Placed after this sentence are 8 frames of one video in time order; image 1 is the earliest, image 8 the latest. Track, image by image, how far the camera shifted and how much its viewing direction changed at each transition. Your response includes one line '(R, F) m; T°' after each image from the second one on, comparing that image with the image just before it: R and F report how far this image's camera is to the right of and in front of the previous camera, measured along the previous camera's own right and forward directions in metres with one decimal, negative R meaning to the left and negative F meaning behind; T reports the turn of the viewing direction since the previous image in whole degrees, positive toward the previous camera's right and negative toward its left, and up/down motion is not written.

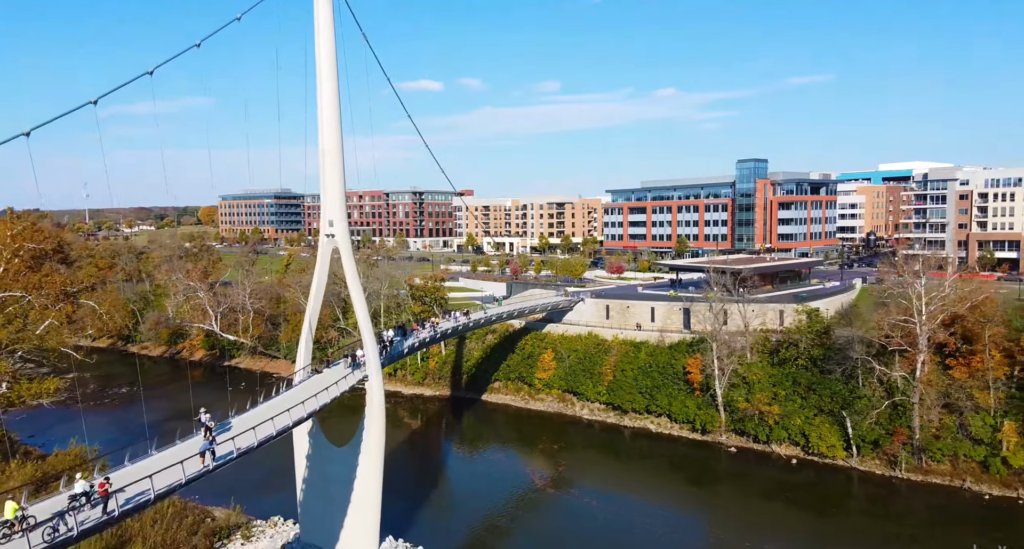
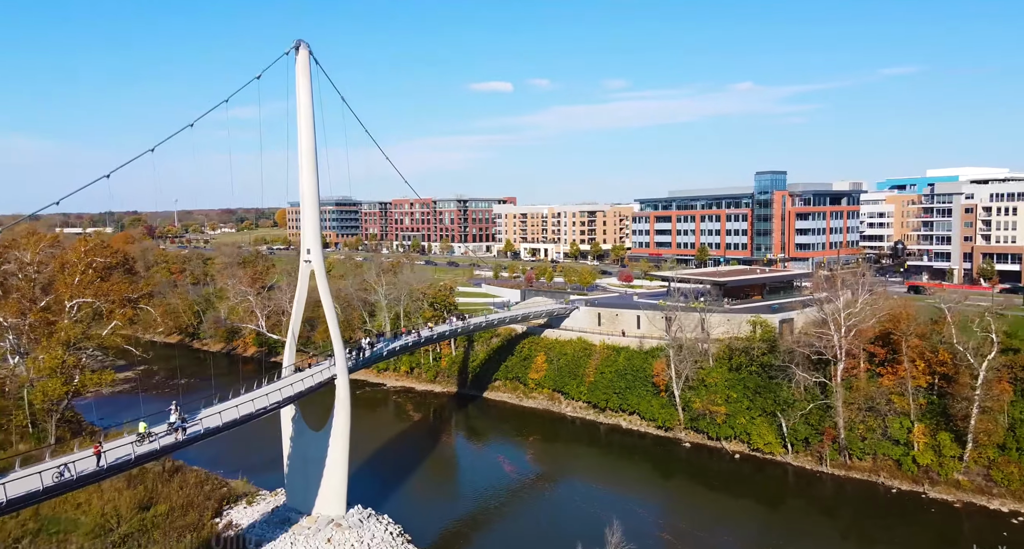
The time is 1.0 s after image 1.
(+2.4, -2.1) m; -6°
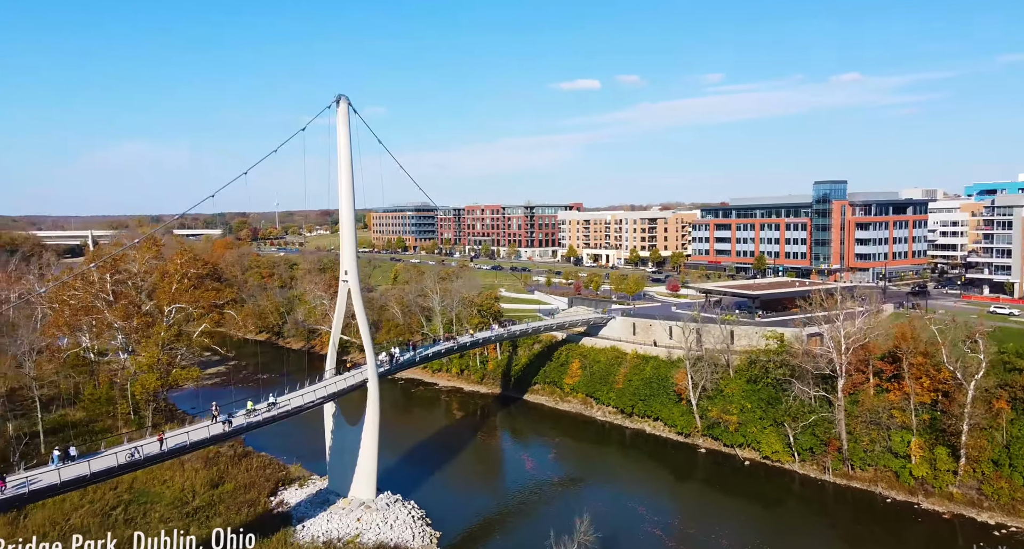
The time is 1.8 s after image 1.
(+1.7, -1.6) m; -7°
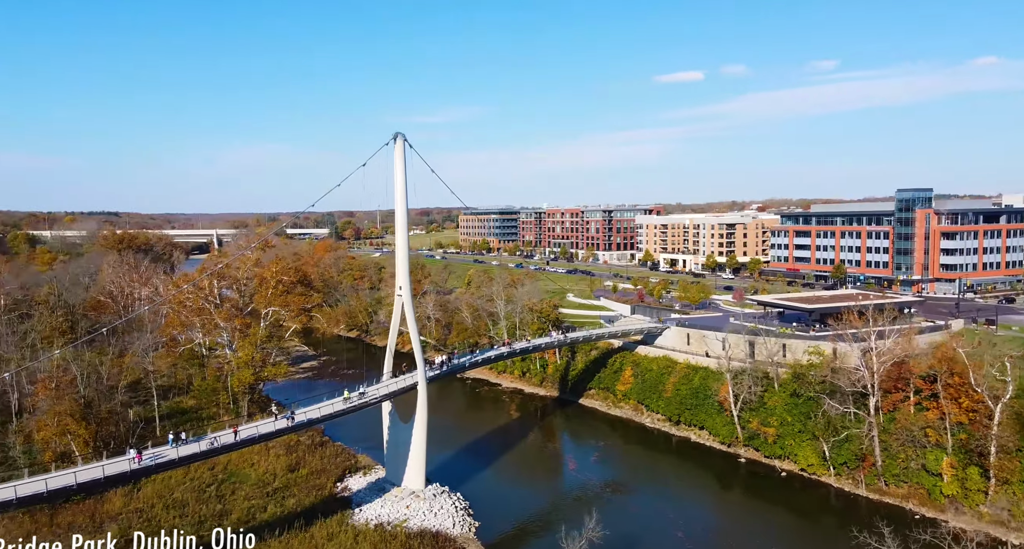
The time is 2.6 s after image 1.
(+1.4, -1.3) m; -8°
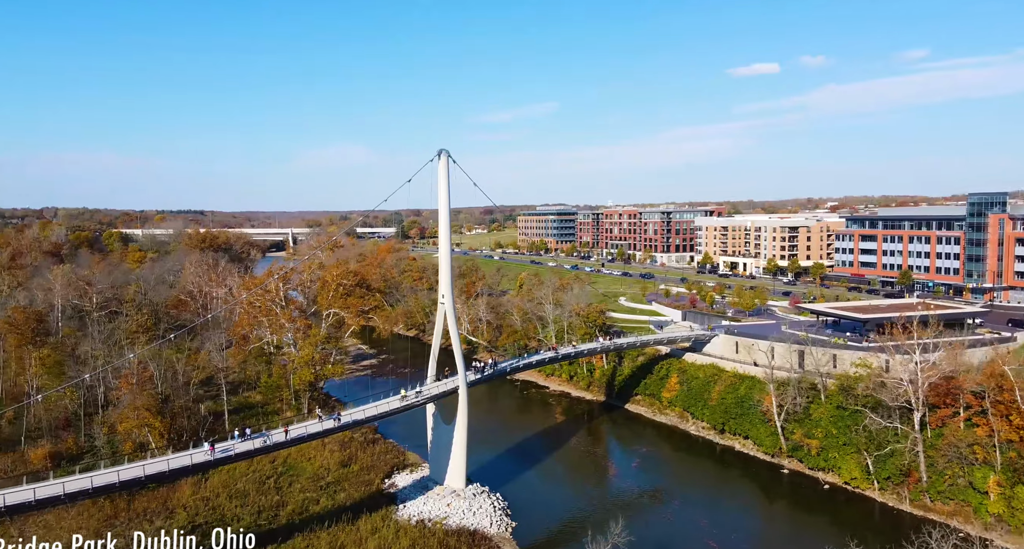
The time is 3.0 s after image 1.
(+0.7, -0.6) m; -6°
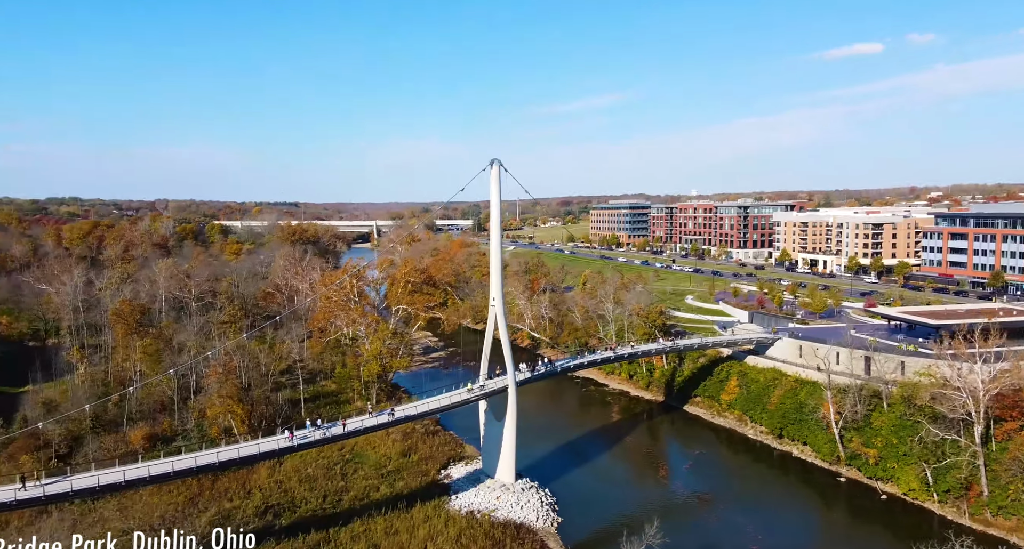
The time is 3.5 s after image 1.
(+0.8, -0.6) m; -7°
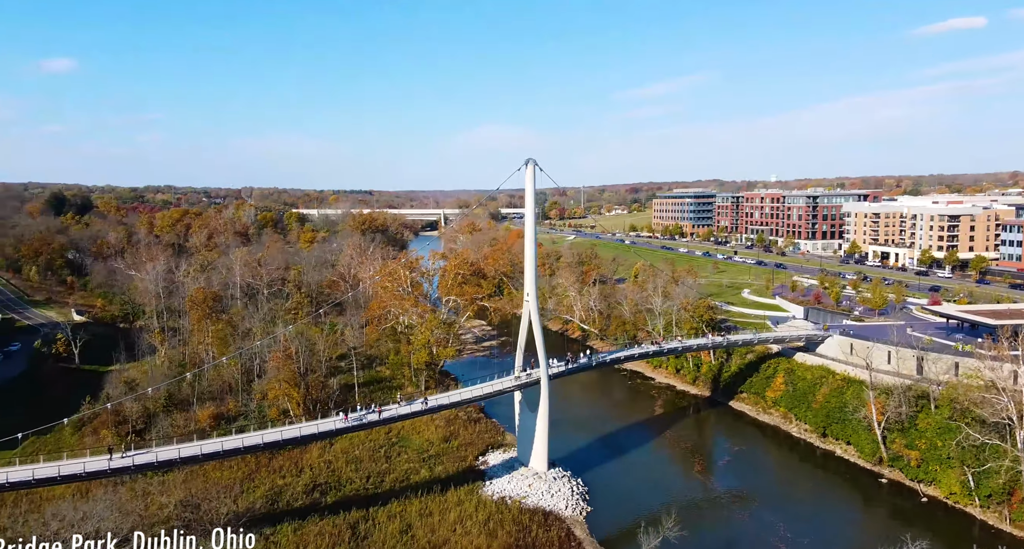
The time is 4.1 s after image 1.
(+0.9, -0.5) m; -6°
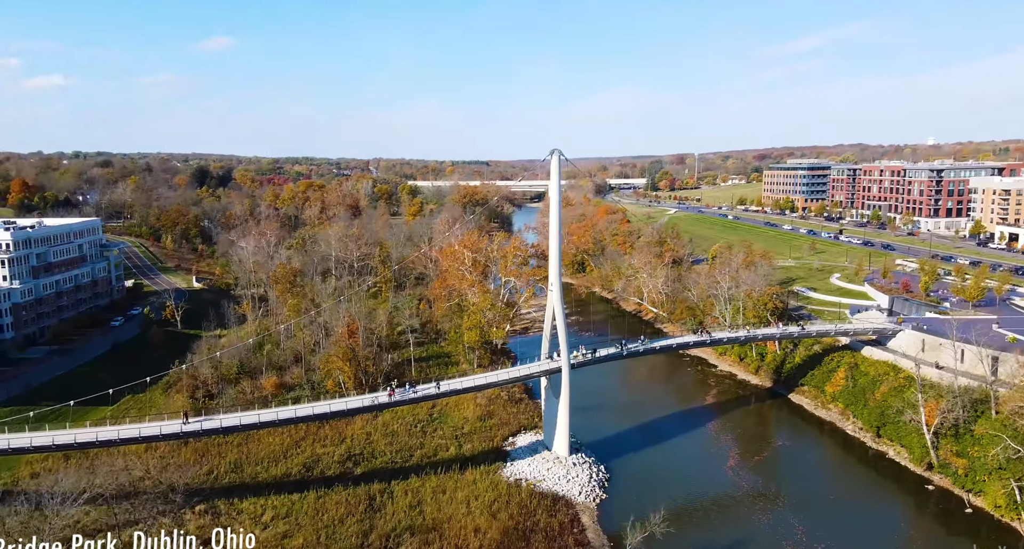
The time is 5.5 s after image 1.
(+2.4, 0.0) m; -9°
